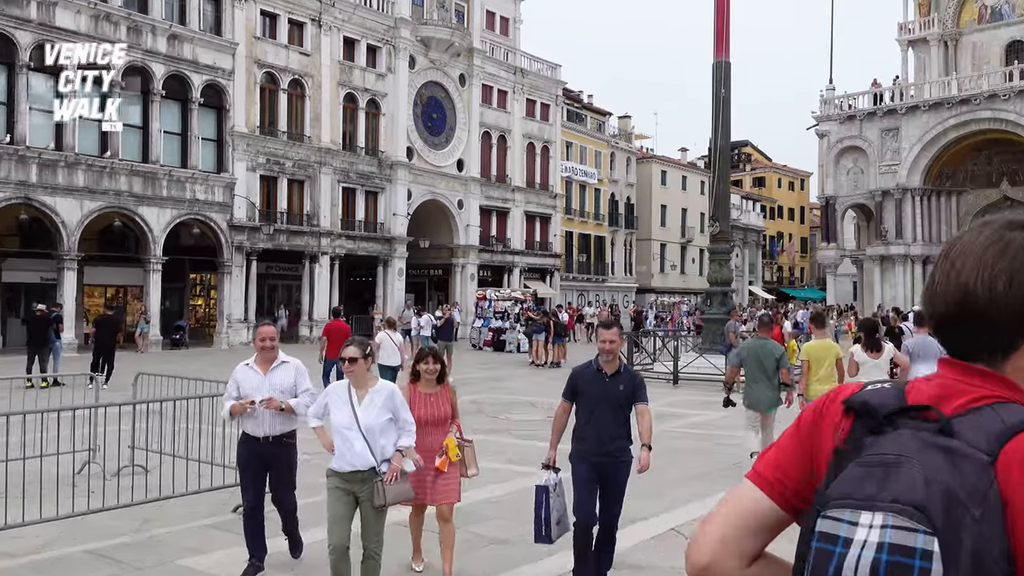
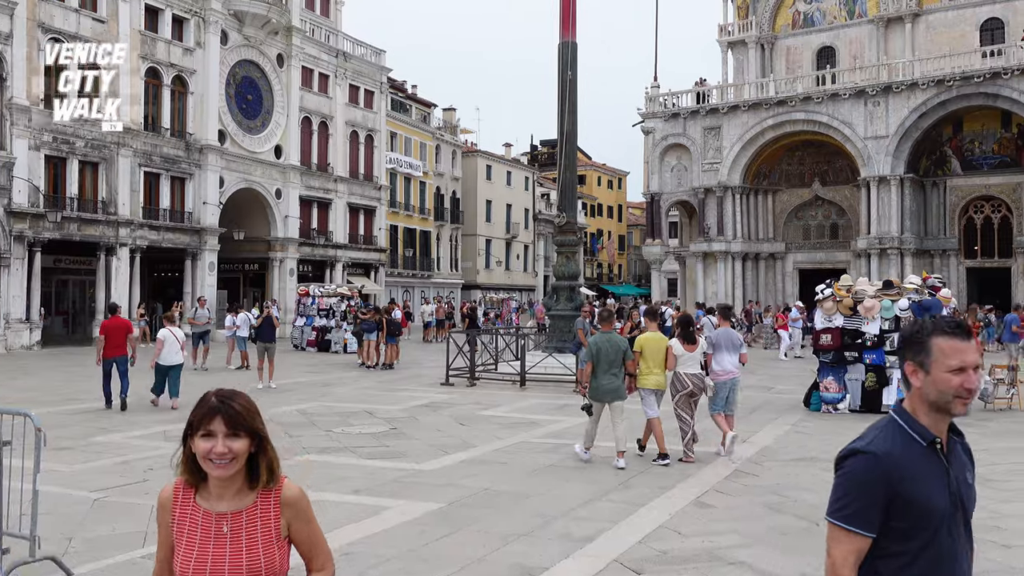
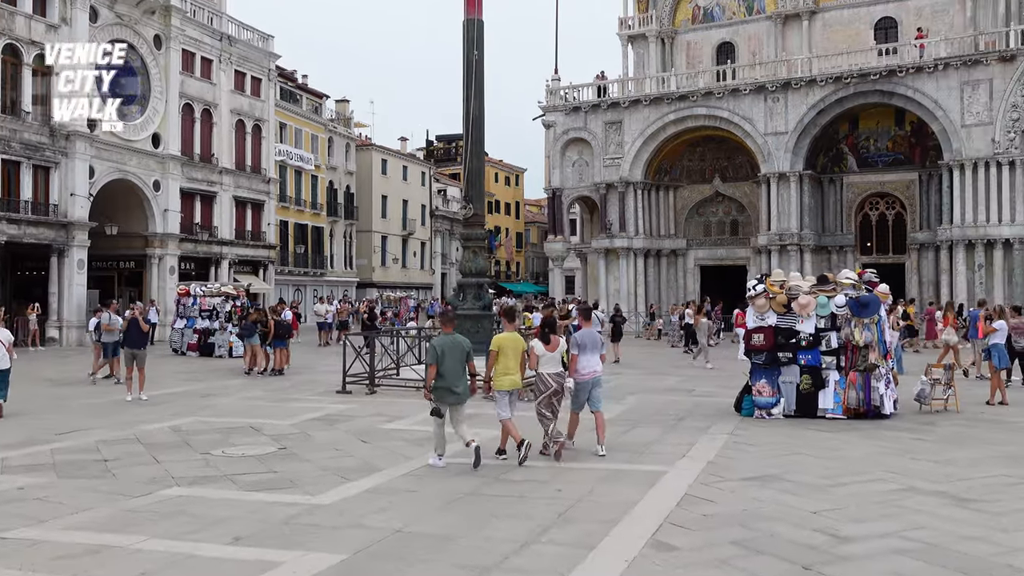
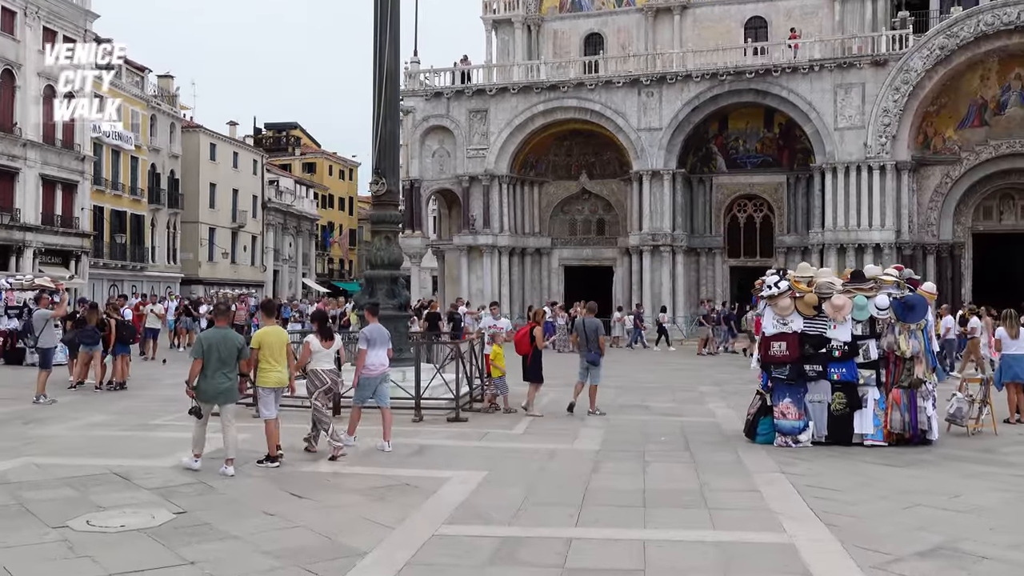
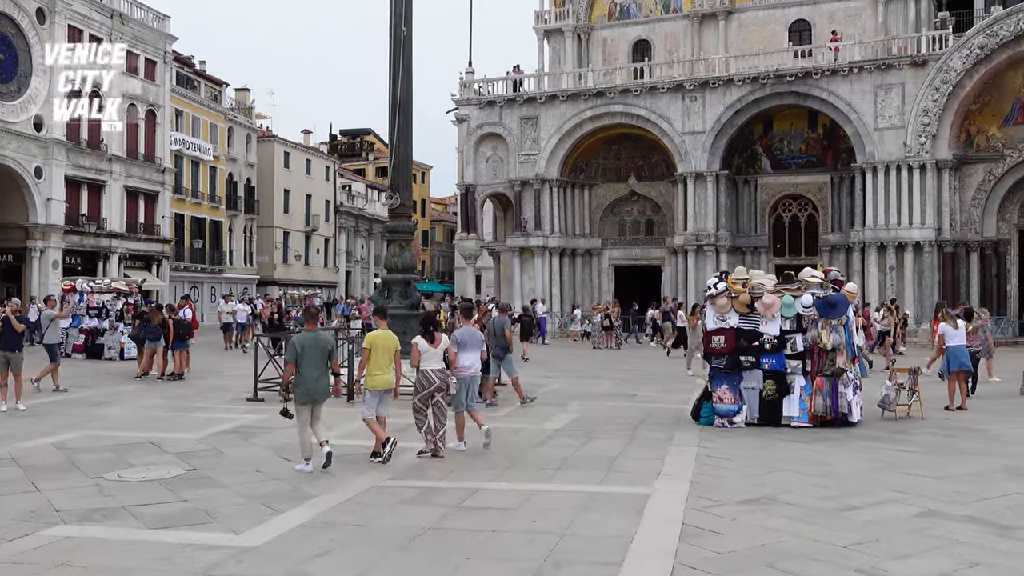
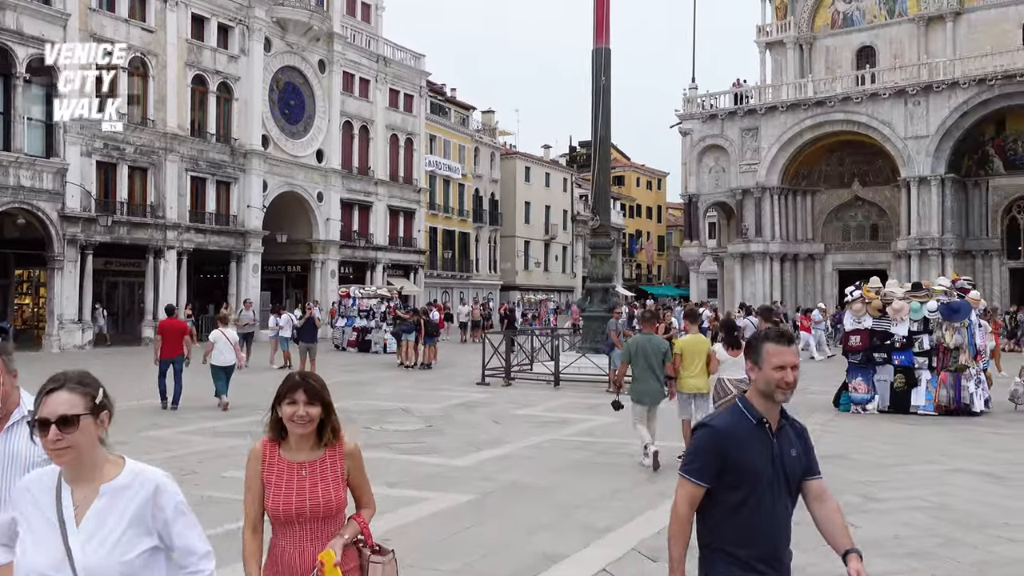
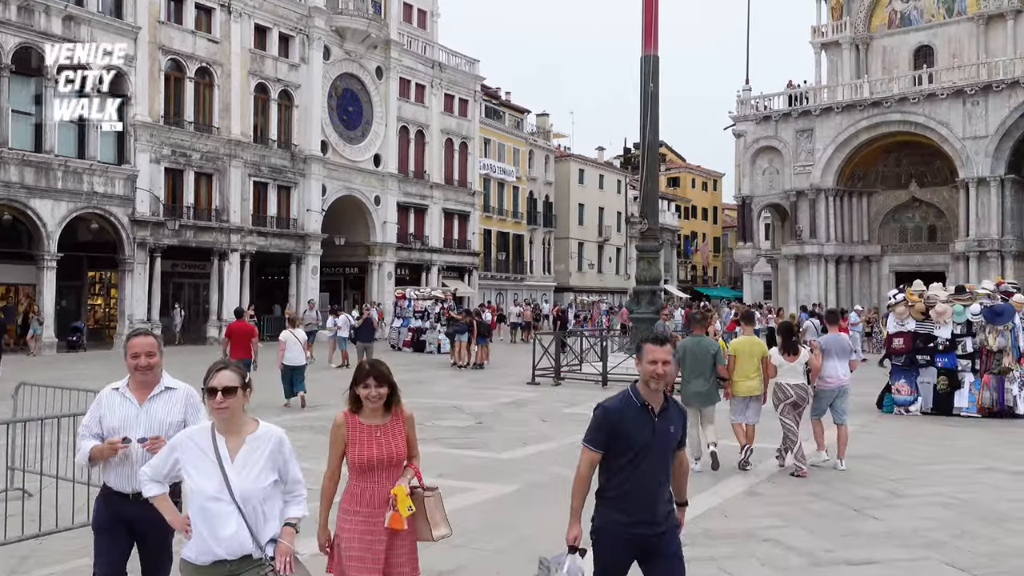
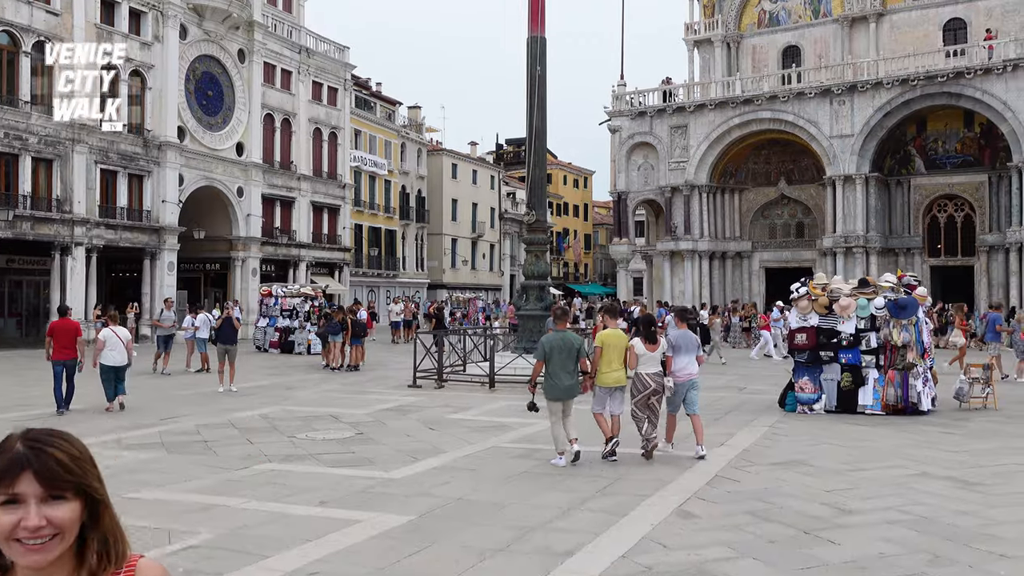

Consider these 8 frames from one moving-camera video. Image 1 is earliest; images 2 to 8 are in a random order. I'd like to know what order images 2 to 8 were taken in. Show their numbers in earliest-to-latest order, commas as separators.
7, 6, 2, 8, 3, 5, 4
